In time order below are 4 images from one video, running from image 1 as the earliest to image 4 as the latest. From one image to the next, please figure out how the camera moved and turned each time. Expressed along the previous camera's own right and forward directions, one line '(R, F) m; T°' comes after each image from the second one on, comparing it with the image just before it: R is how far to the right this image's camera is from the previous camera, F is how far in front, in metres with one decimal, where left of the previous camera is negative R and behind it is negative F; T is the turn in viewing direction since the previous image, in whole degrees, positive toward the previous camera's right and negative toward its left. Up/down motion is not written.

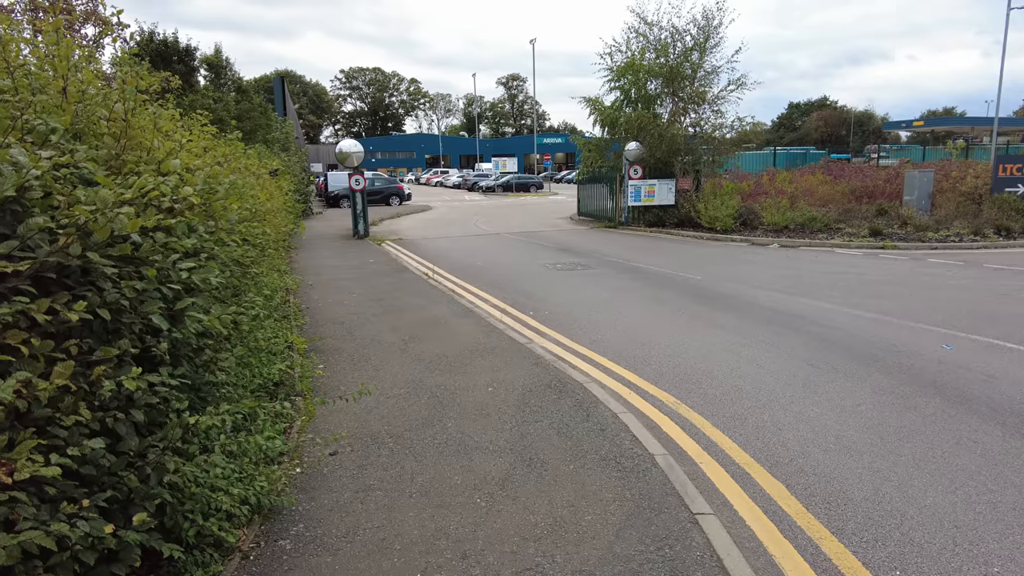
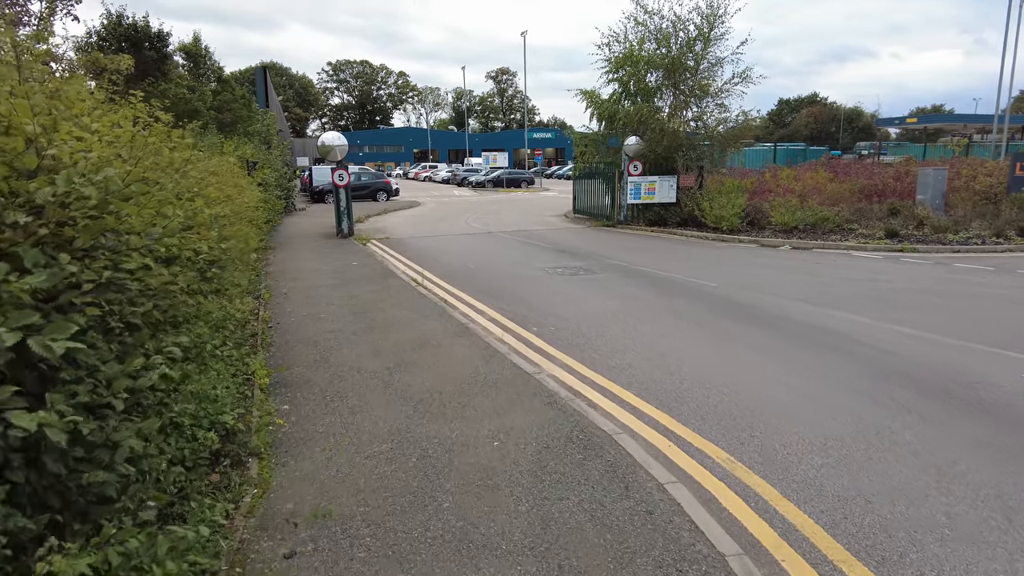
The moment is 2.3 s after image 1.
(-0.1, +1.0) m; +1°
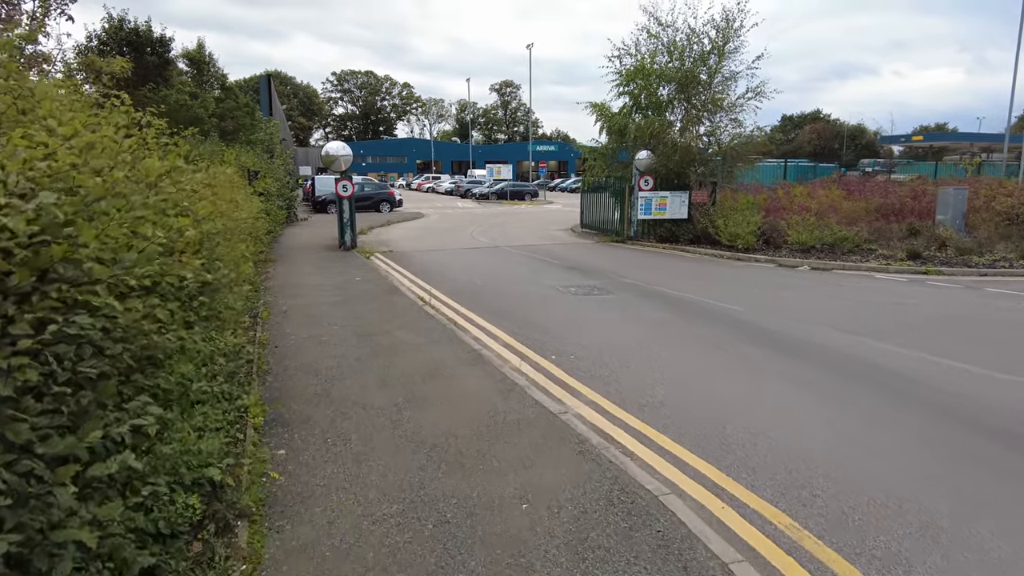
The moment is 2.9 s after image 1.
(-0.2, +0.5) m; 0°
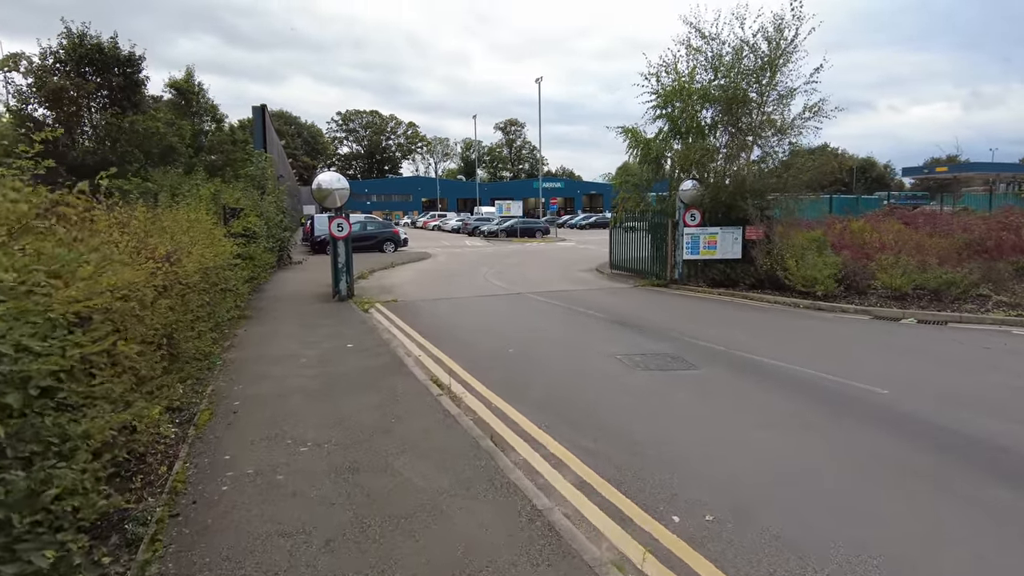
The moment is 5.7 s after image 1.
(-0.5, +2.8) m; 0°
